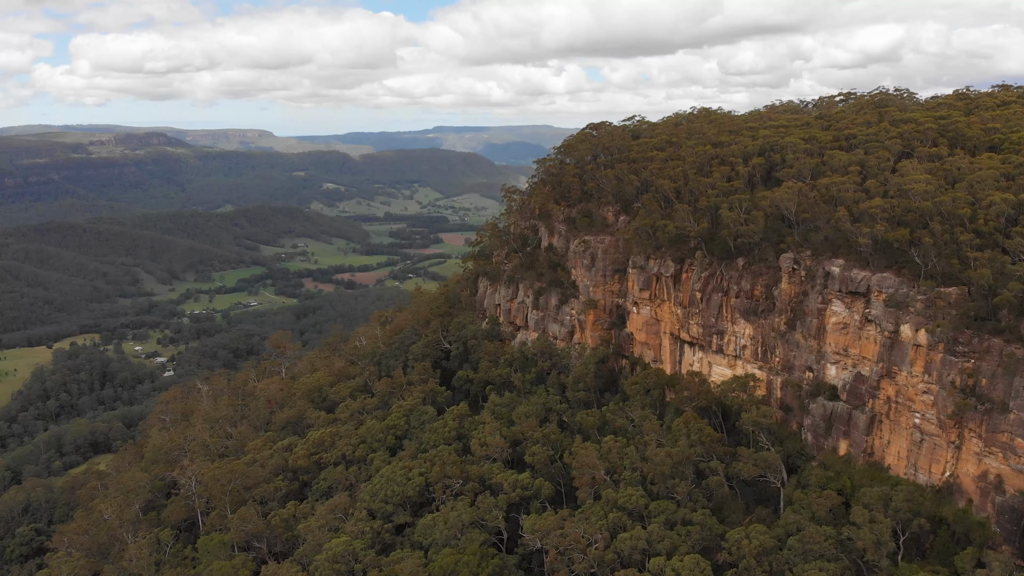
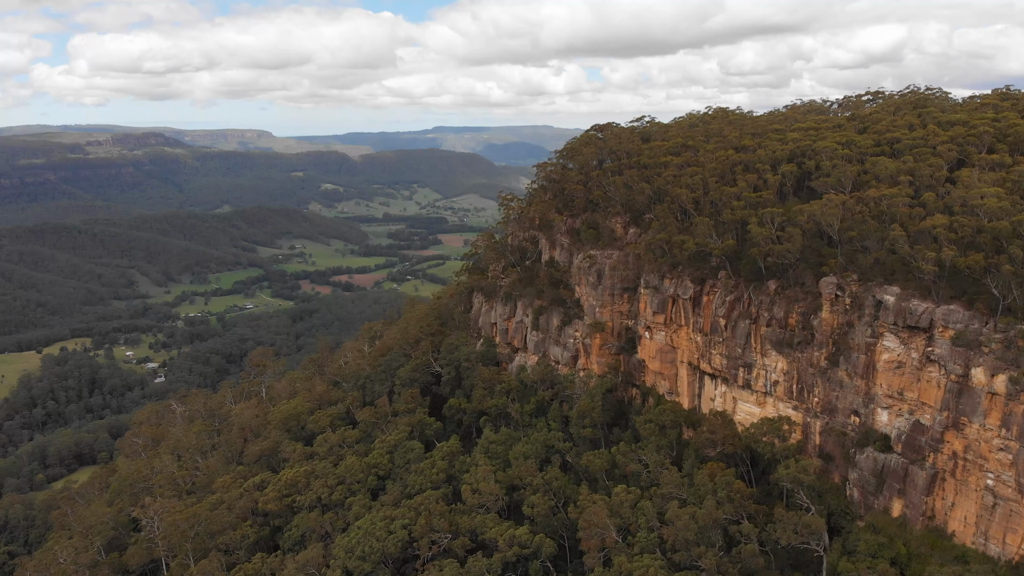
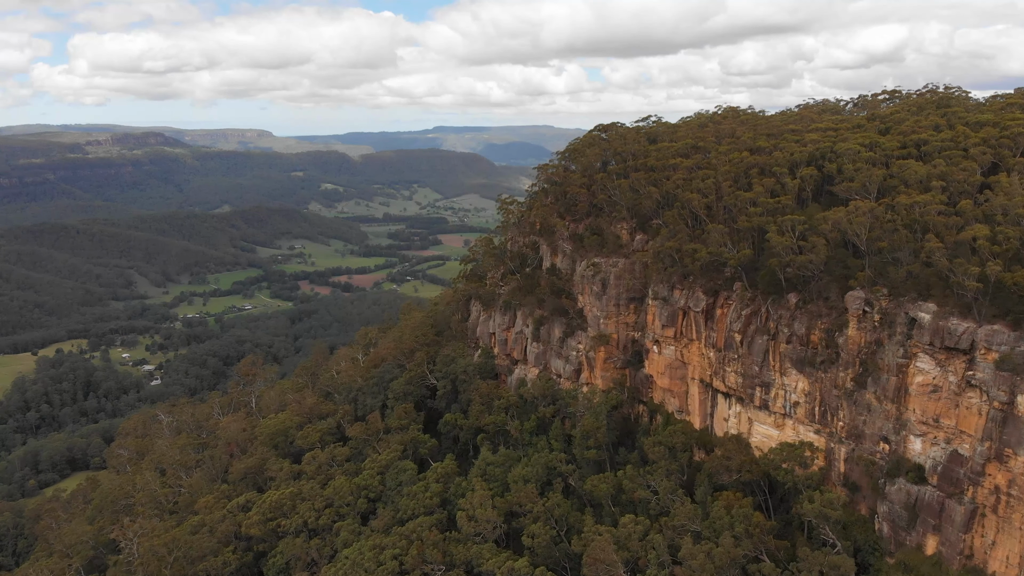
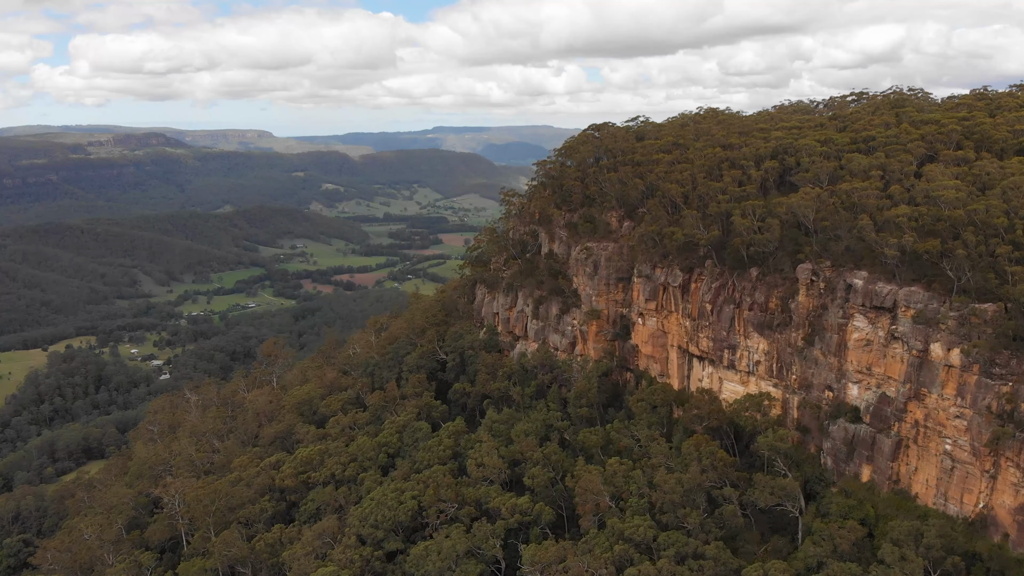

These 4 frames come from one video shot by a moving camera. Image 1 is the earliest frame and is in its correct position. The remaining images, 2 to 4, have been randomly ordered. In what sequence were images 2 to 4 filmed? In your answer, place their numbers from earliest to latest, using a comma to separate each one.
4, 2, 3
